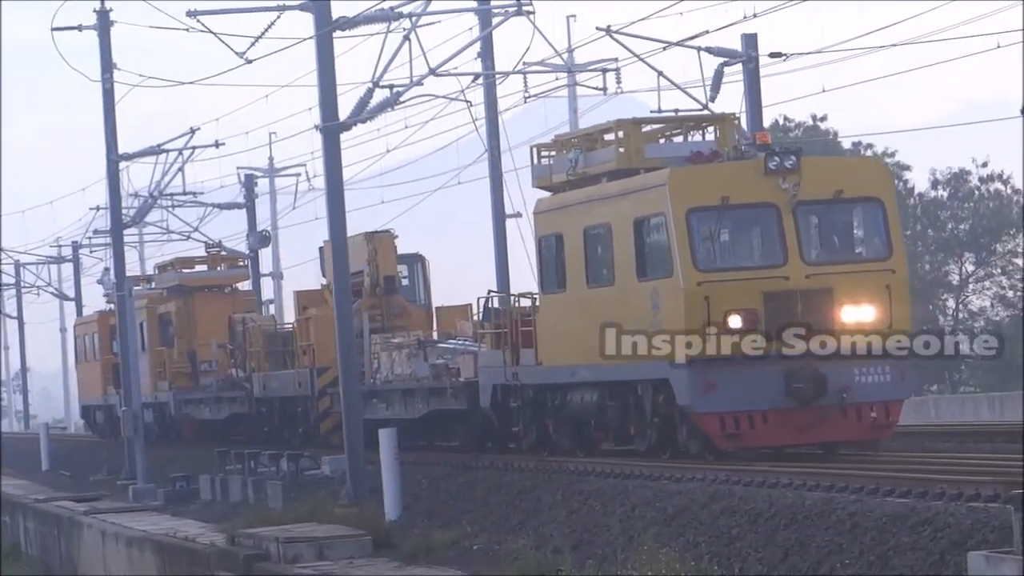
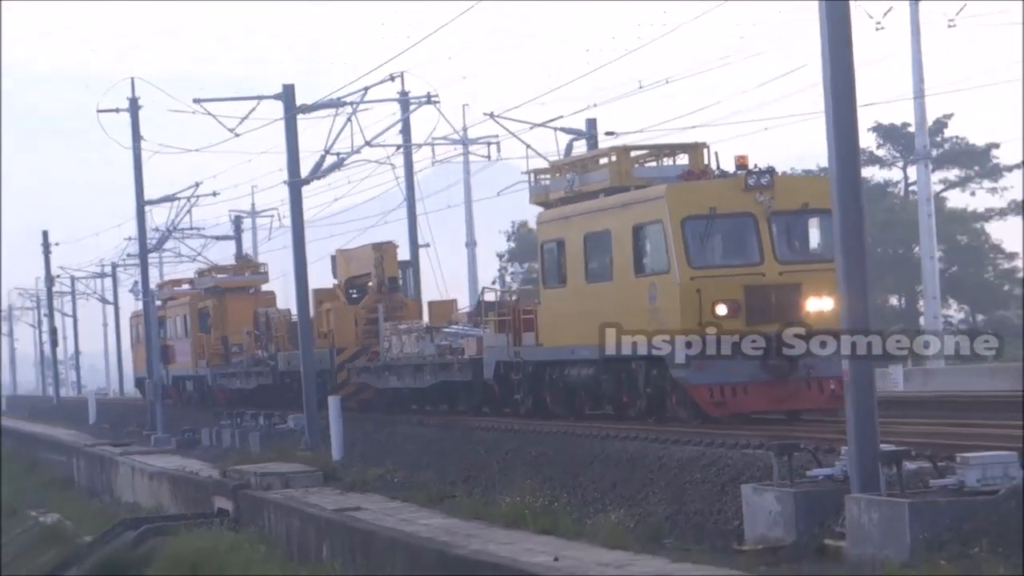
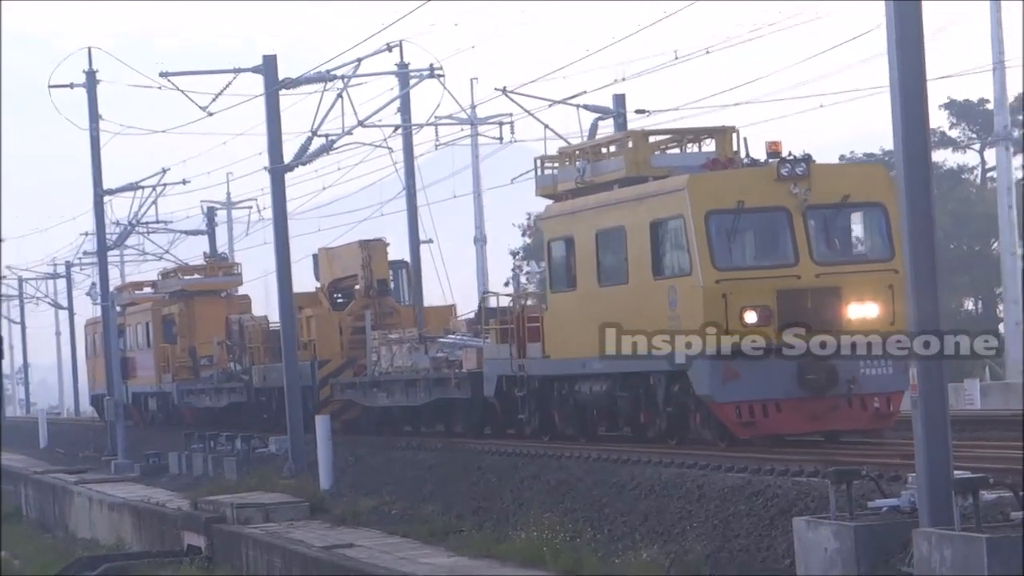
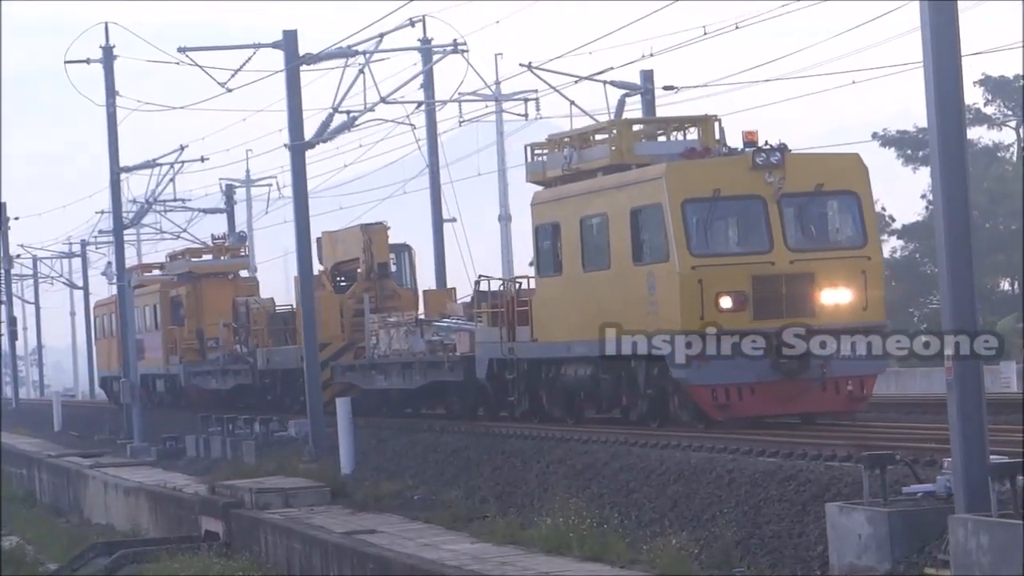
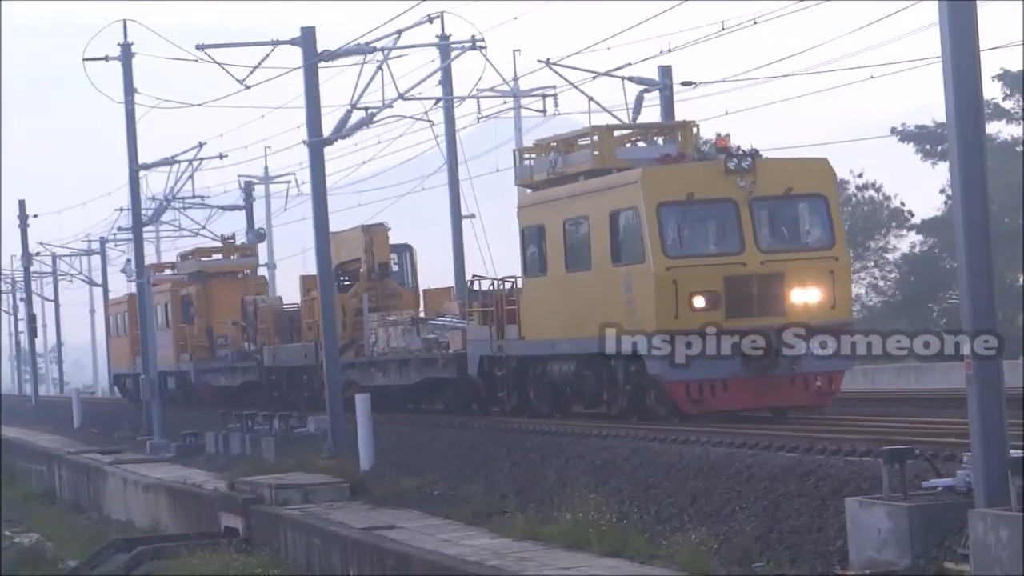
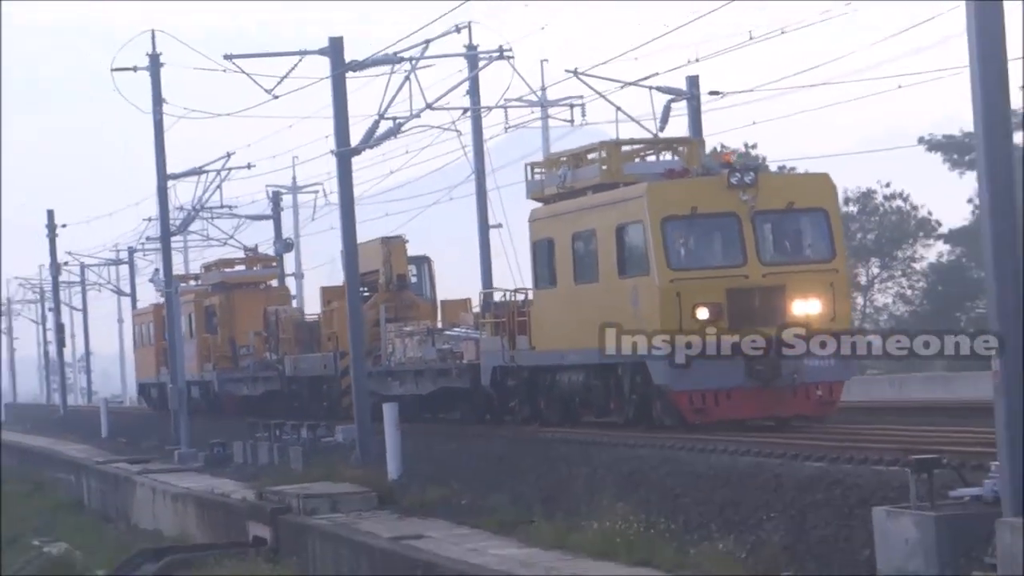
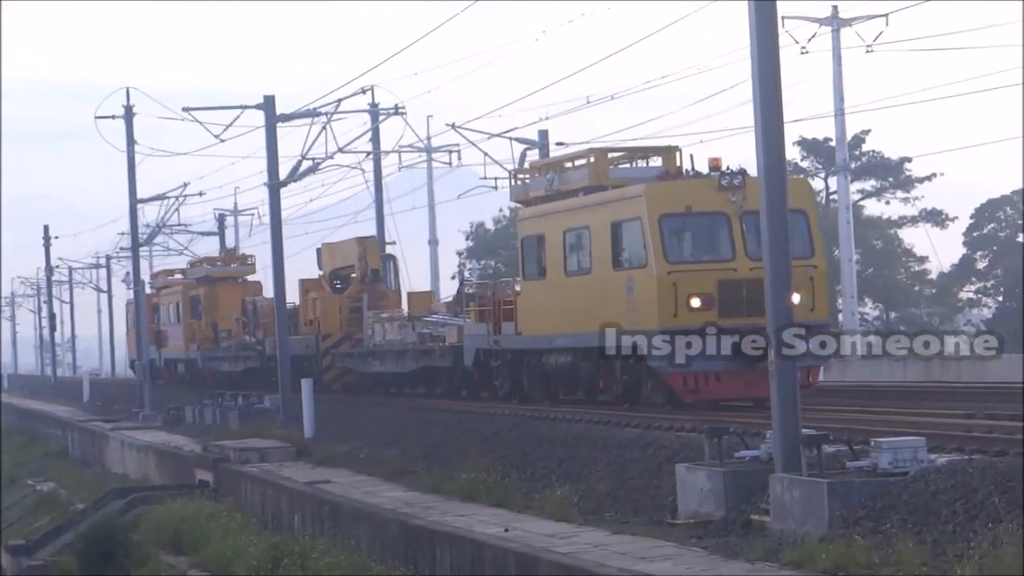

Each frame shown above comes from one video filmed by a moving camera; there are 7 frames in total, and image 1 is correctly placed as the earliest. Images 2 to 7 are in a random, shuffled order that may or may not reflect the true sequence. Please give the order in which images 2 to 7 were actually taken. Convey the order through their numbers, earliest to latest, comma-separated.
6, 5, 4, 3, 2, 7
